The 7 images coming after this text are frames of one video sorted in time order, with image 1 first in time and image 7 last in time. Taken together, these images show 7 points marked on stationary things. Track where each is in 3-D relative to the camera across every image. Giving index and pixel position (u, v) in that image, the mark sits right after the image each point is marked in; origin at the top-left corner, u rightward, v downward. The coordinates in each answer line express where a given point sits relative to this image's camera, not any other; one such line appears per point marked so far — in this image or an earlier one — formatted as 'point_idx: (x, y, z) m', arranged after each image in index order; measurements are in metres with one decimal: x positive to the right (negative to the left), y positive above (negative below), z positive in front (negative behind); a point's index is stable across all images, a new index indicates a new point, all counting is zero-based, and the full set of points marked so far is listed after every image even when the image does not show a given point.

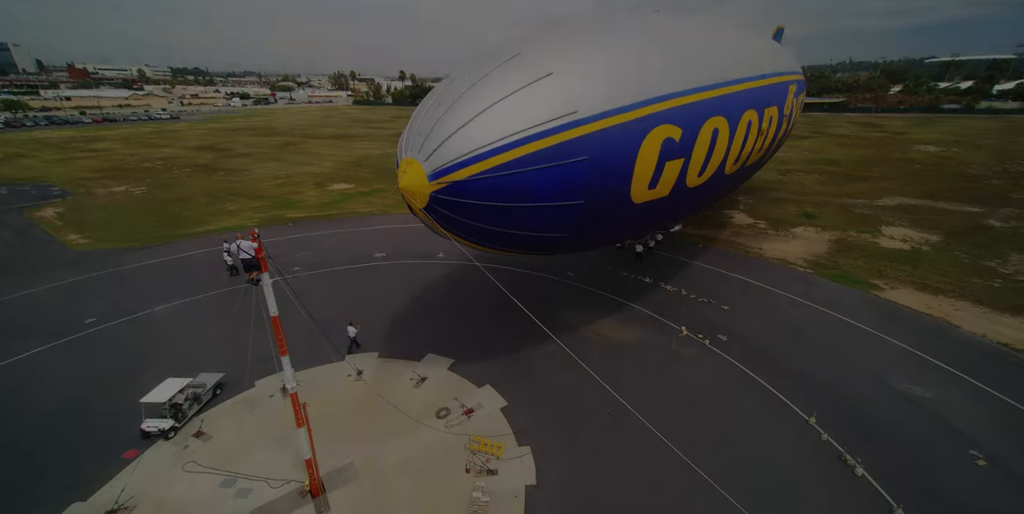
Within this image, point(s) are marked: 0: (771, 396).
0: (+8.7, -4.7, +13.0) m
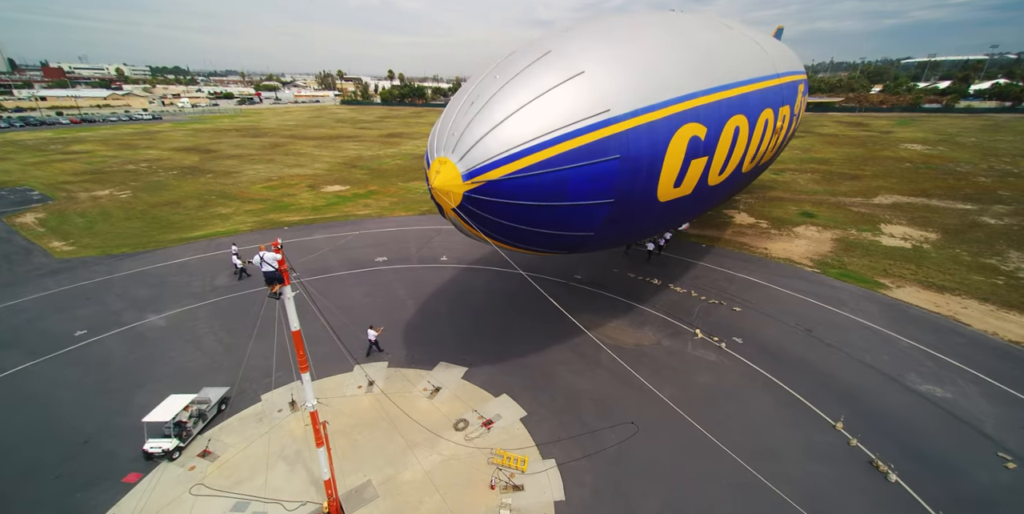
0: (+9.4, -4.8, +12.8) m
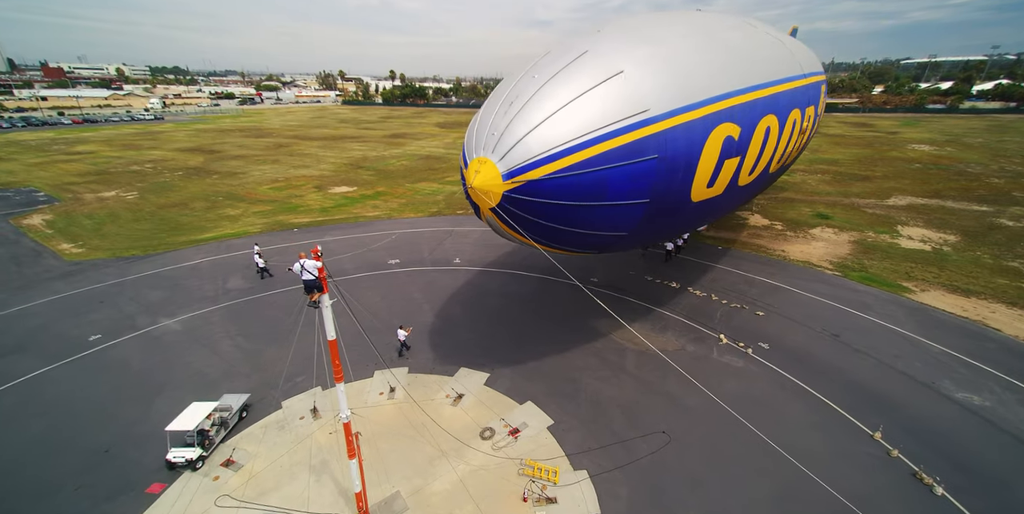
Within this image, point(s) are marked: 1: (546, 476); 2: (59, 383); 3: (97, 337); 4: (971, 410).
0: (+10.3, -4.9, +12.5) m
1: (+0.9, -6.1, +10.6) m
2: (-16.8, -4.6, +14.4) m
3: (-18.1, -3.5, +16.9) m
4: (+14.6, -4.9, +12.2) m
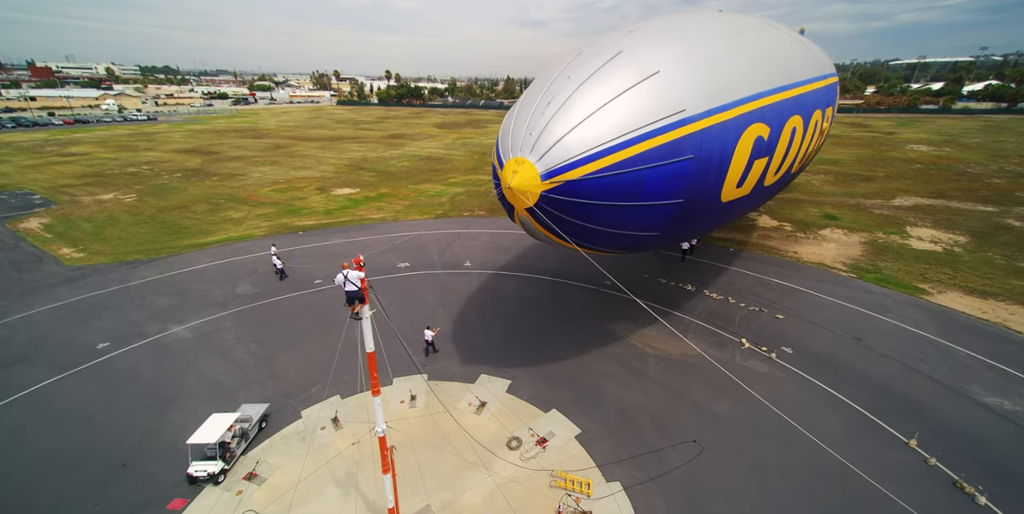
0: (+11.1, -5.0, +12.4) m
1: (+1.8, -6.2, +10.4) m
2: (-16.0, -4.9, +13.9) m
3: (-17.3, -3.7, +16.5) m
4: (+15.5, -5.0, +12.1) m
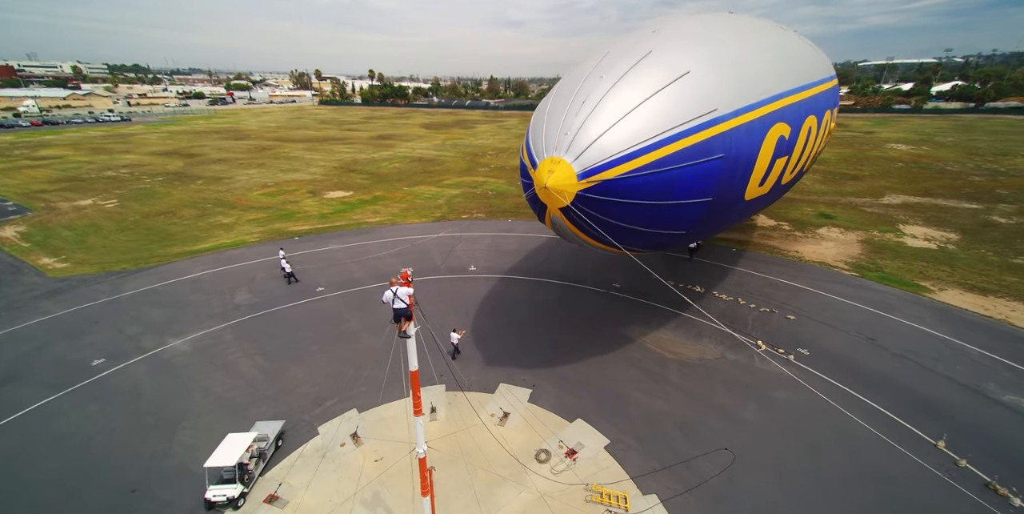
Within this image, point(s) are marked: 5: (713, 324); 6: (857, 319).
0: (+12.0, -5.1, +12.5) m
1: (+2.7, -6.4, +10.1) m
2: (-15.1, -5.3, +13.1) m
3: (-16.6, -4.2, +15.6) m
4: (+16.3, -5.0, +12.4) m
5: (+9.2, -3.1, +17.8) m
6: (+15.4, -2.8, +17.3) m
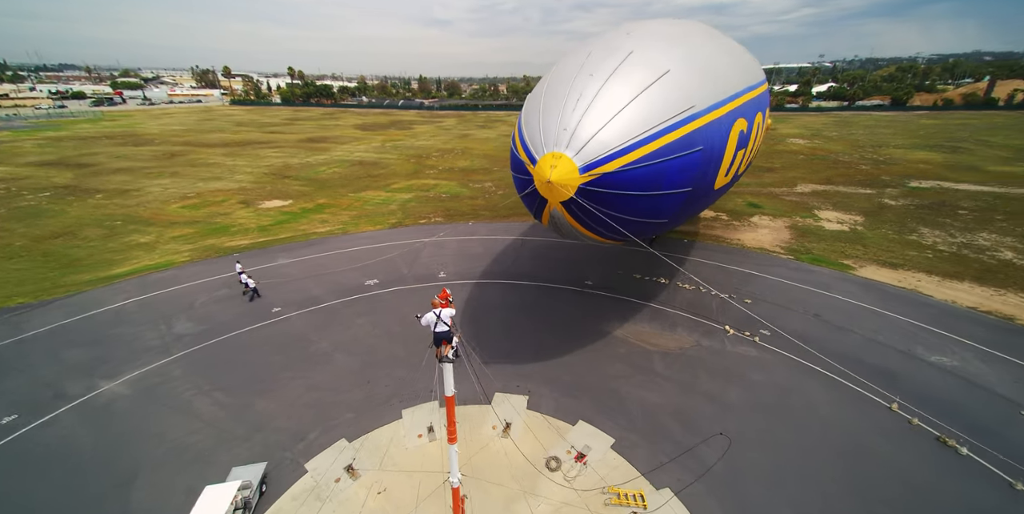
0: (+12.0, -4.6, +14.1) m
1: (+3.3, -6.4, +10.4) m
2: (-14.9, -6.5, +10.6) m
3: (-16.8, -5.5, +12.8) m
4: (+16.3, -4.2, +14.6) m
5: (+8.3, -2.7, +18.9) m
6: (+14.5, -2.0, +19.3) m
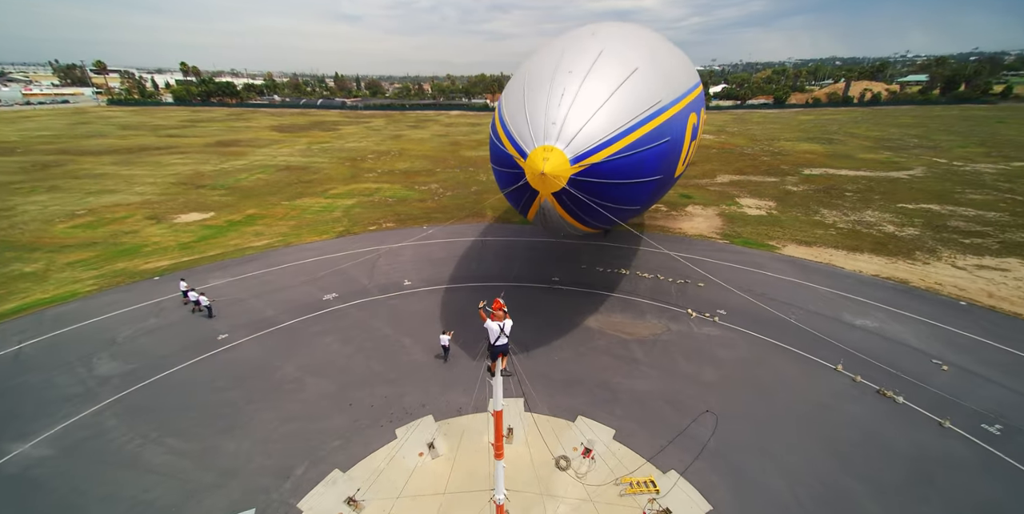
0: (+11.5, -3.8, +16.0) m
1: (+3.7, -6.3, +11.0) m
2: (-14.2, -7.6, +8.2) m
3: (-16.5, -6.7, +10.0) m
4: (+15.7, -3.1, +17.3) m
5: (+7.0, -2.2, +20.2) m
6: (+13.0, -1.1, +21.6) m
